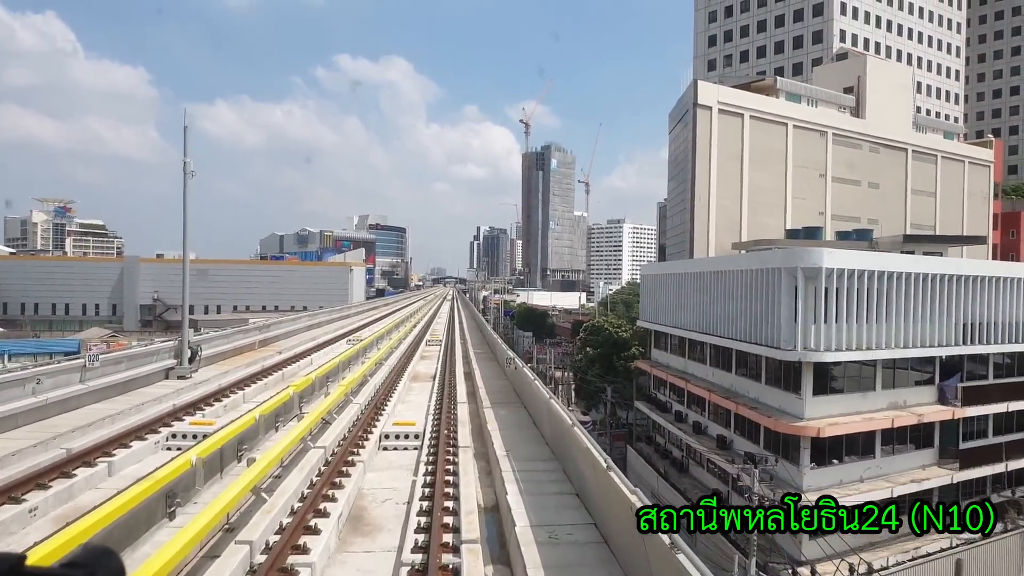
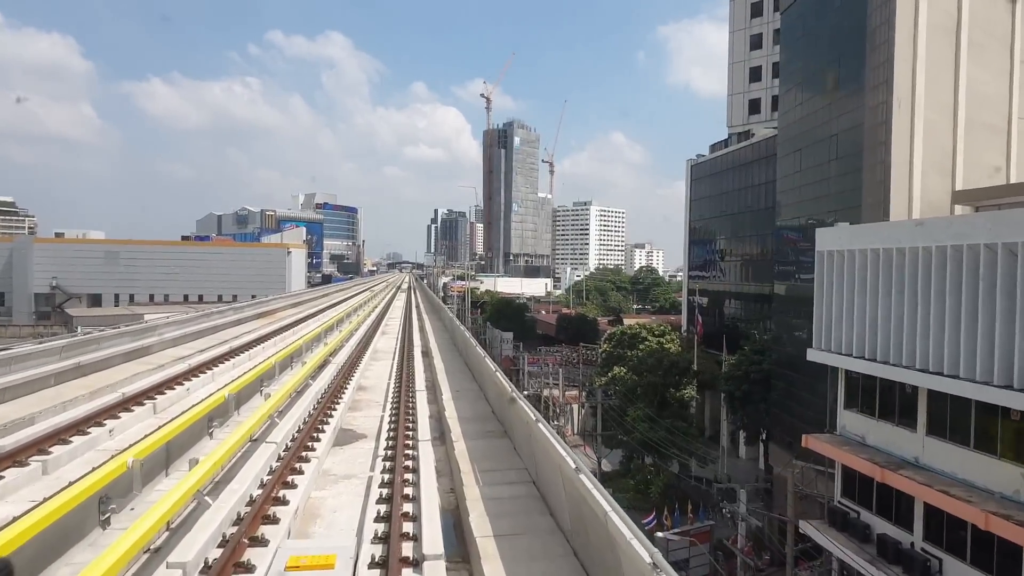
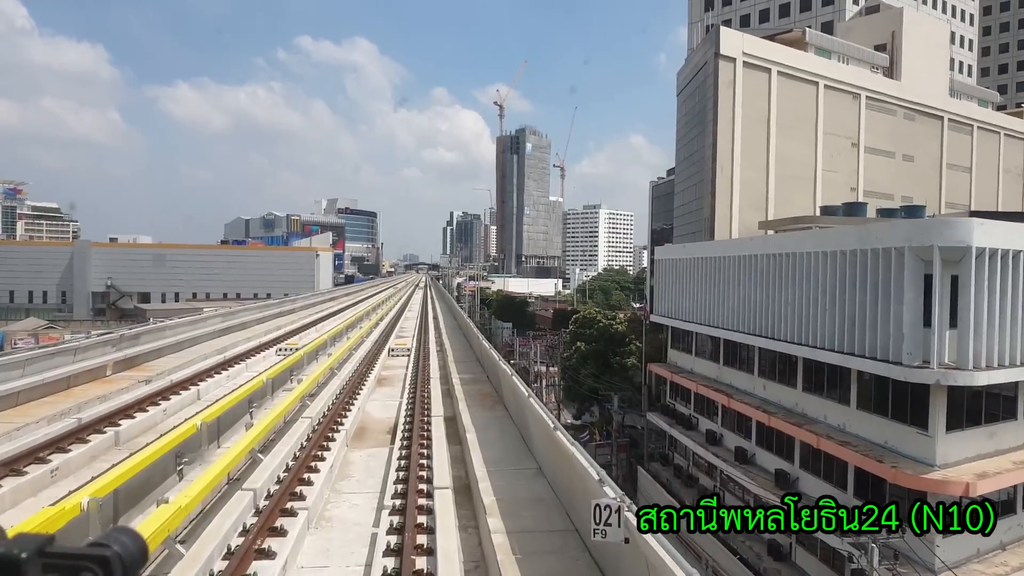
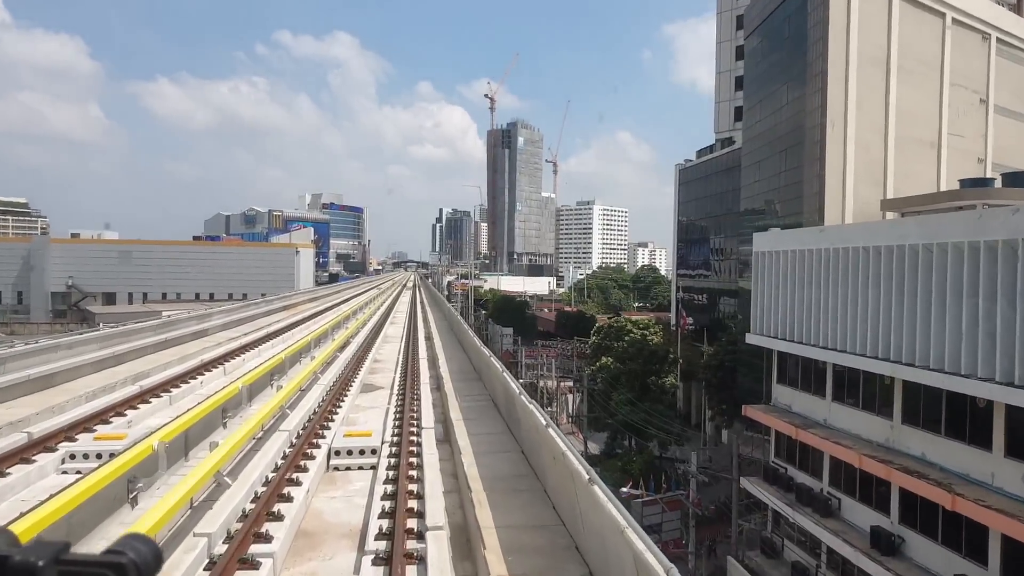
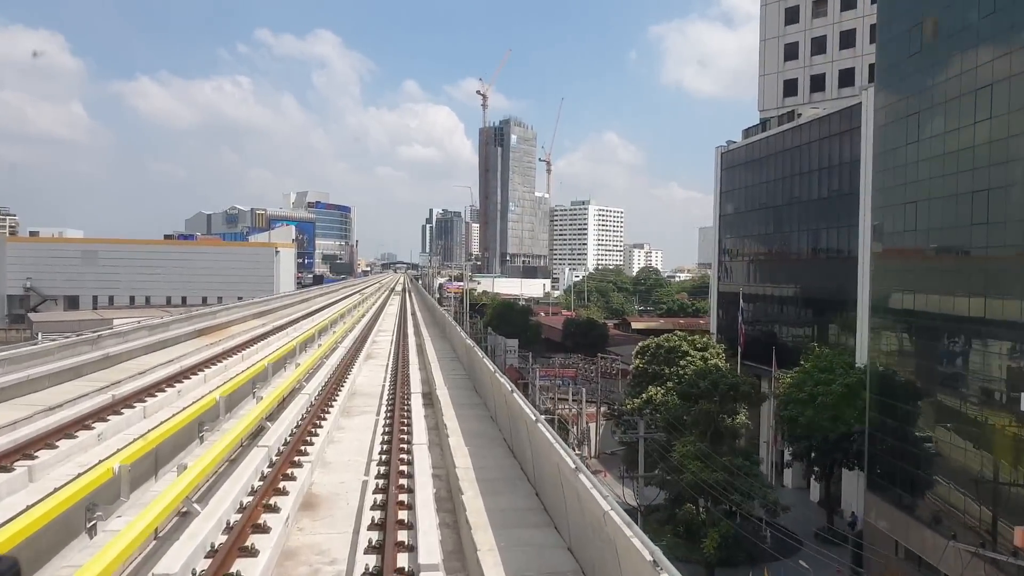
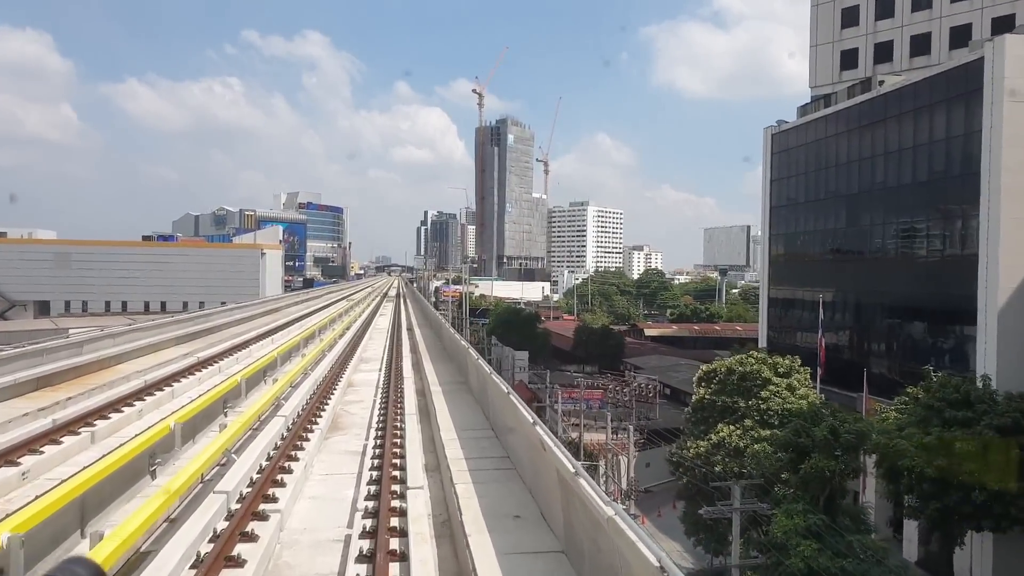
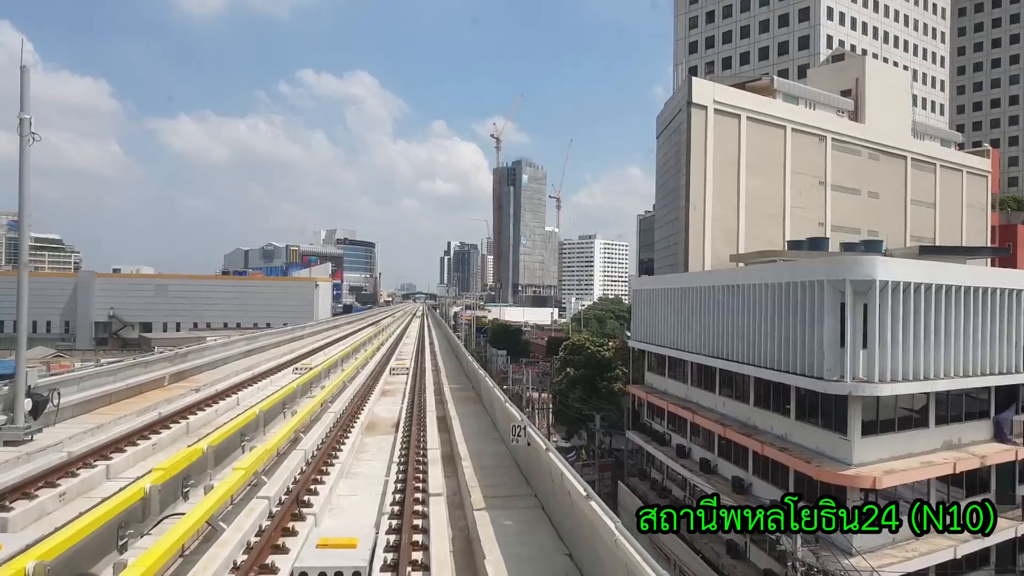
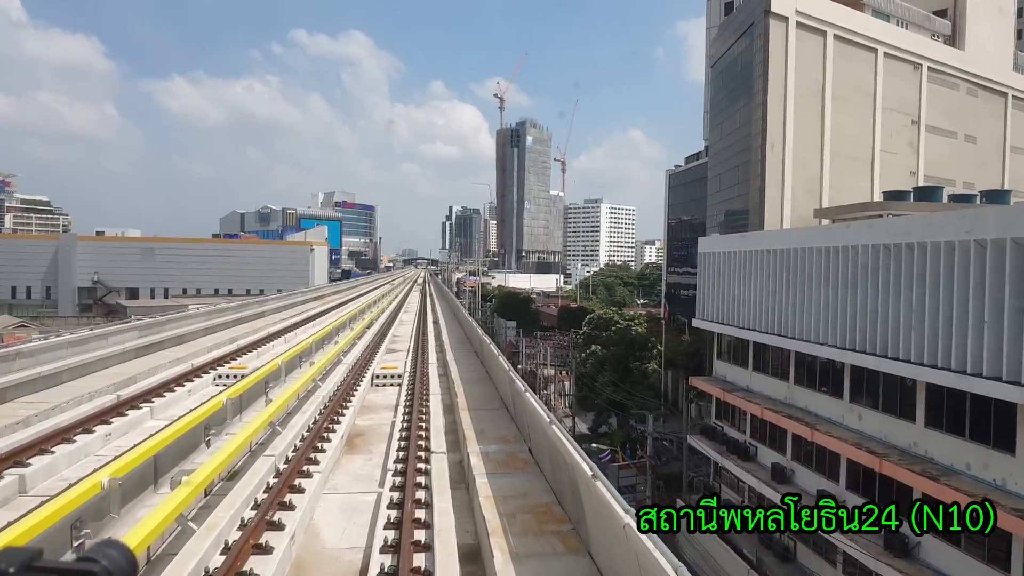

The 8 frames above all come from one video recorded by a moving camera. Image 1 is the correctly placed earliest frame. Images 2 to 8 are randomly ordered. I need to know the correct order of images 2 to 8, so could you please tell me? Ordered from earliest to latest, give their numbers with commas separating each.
7, 3, 8, 4, 2, 5, 6
